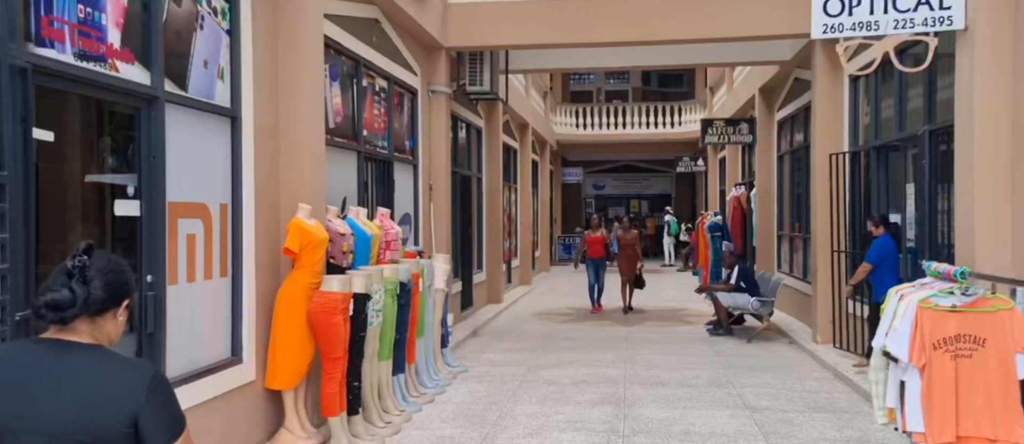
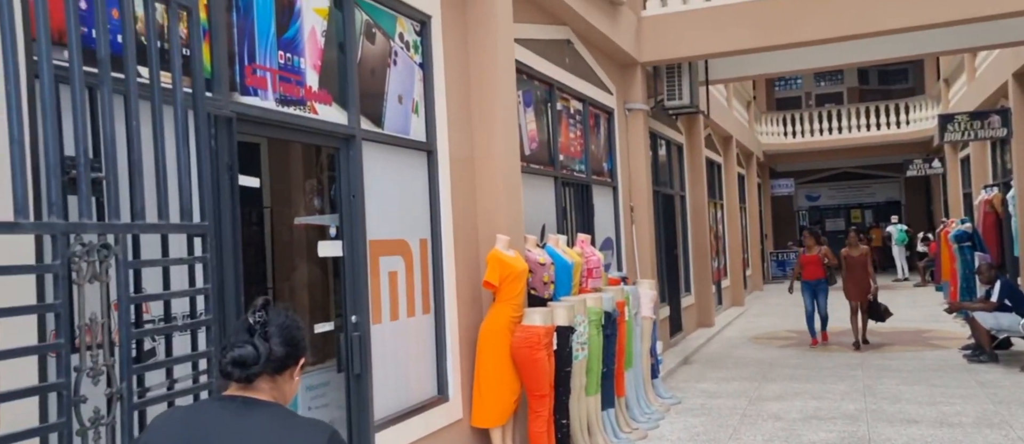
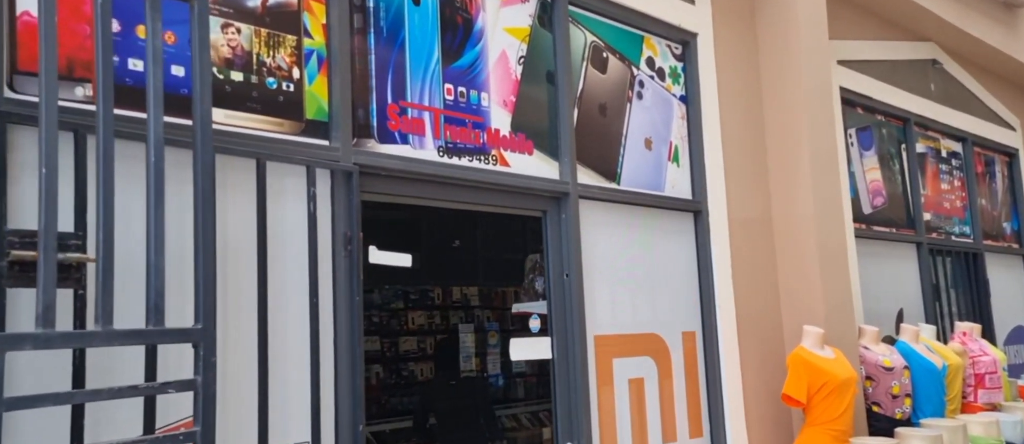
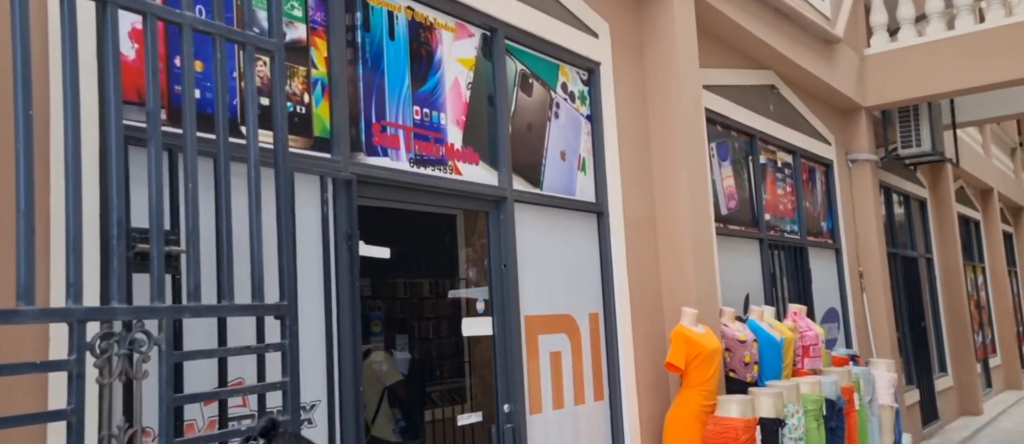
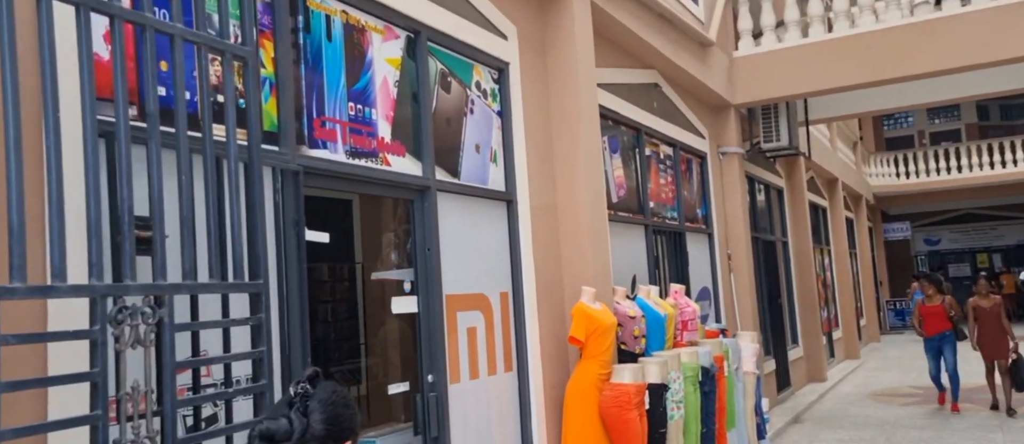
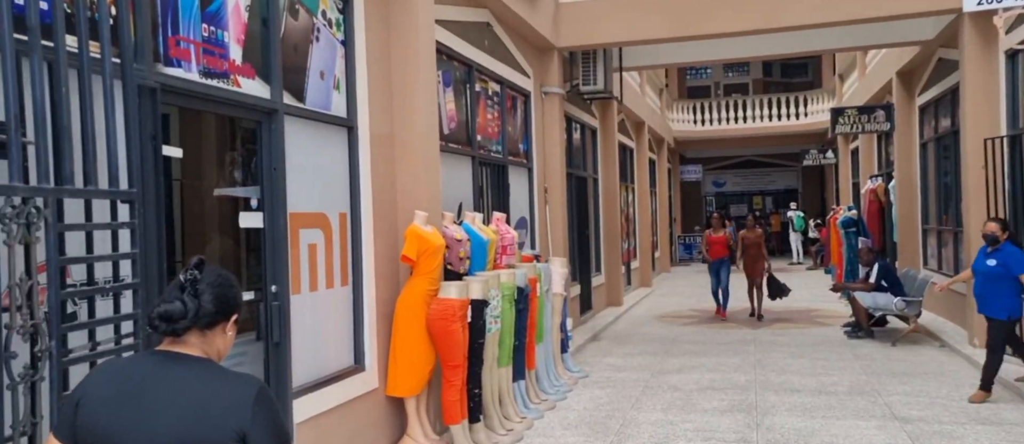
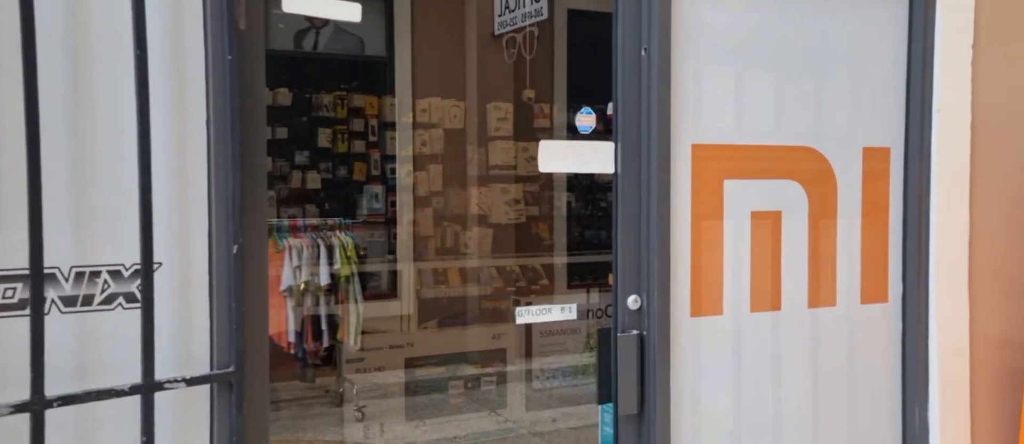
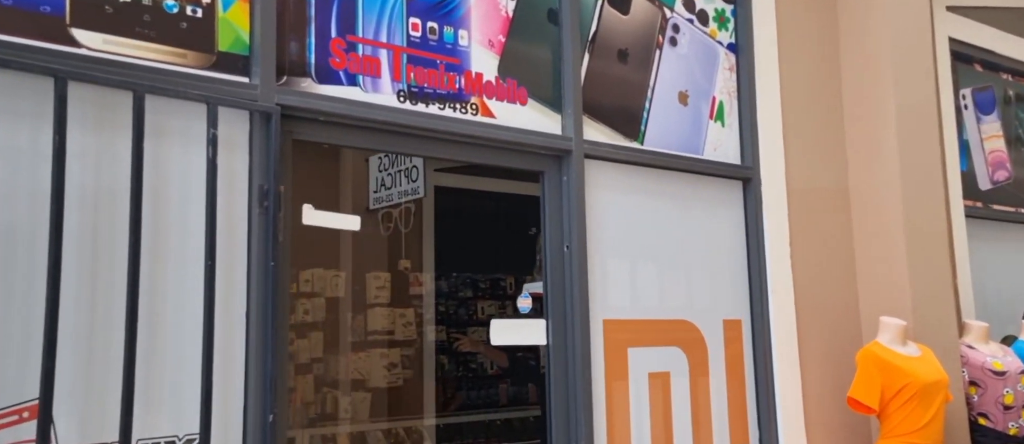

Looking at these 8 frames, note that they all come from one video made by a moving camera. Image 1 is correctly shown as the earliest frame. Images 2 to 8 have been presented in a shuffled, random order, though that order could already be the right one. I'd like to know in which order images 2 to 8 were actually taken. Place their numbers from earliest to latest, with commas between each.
6, 2, 5, 4, 3, 8, 7
